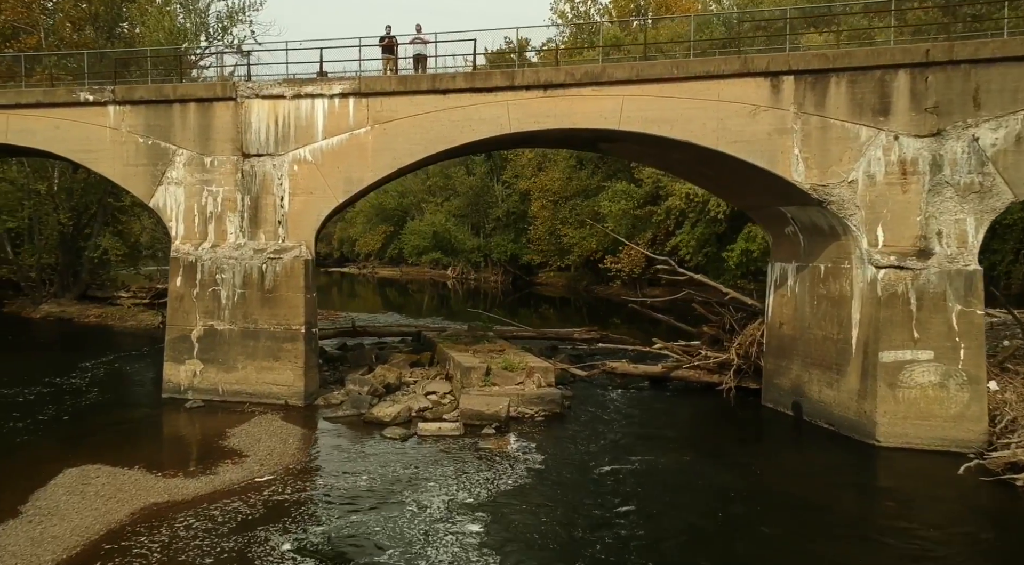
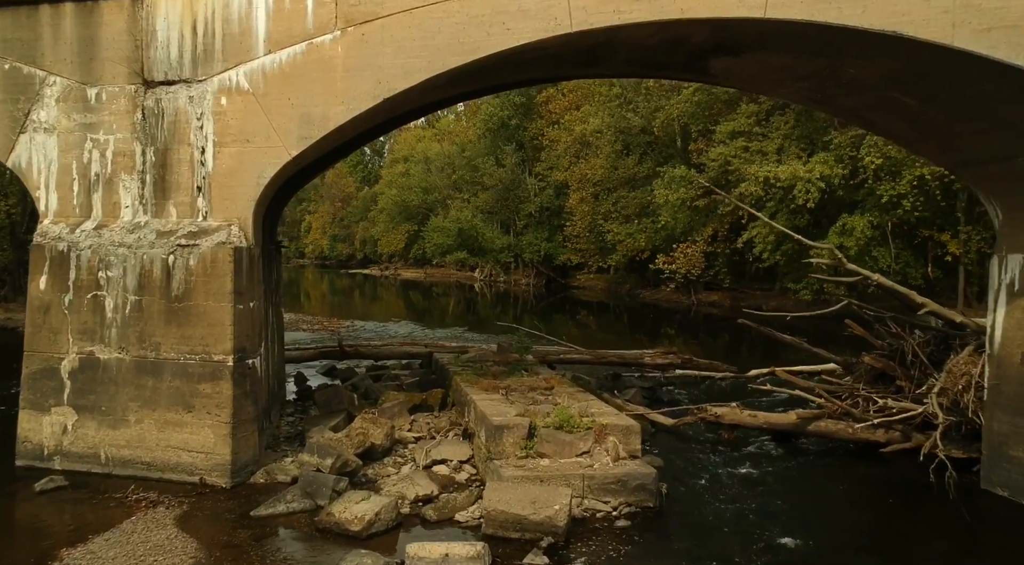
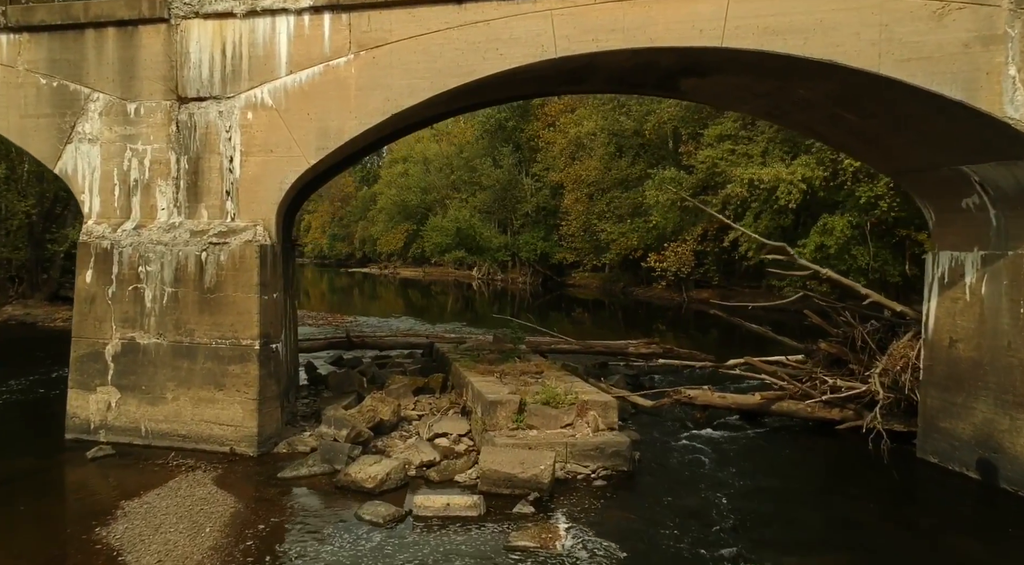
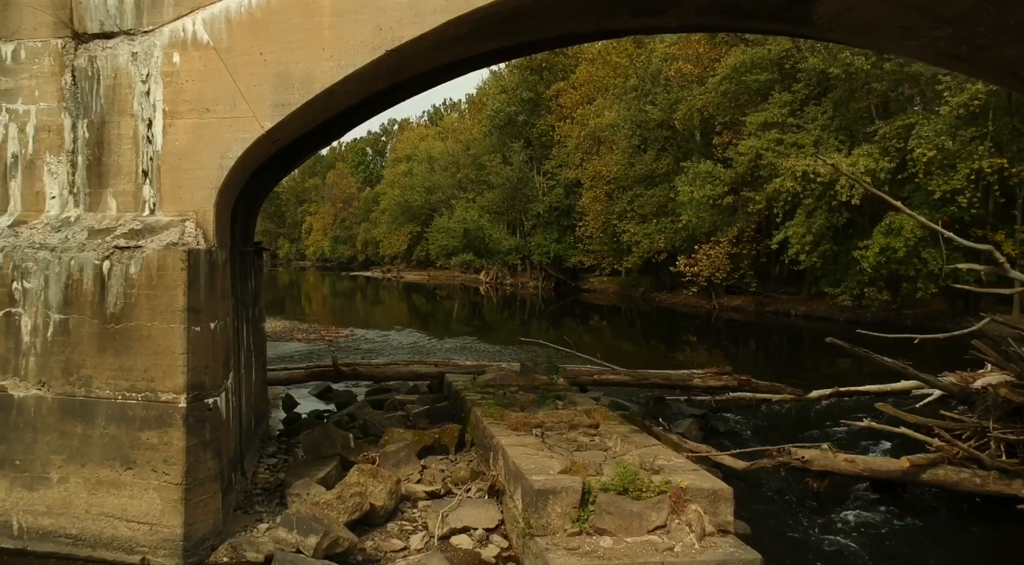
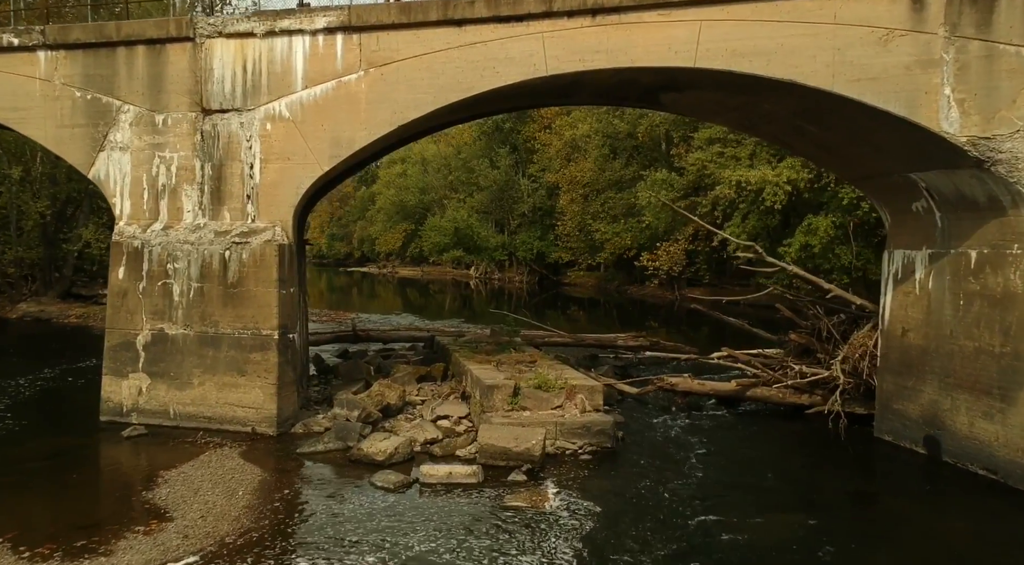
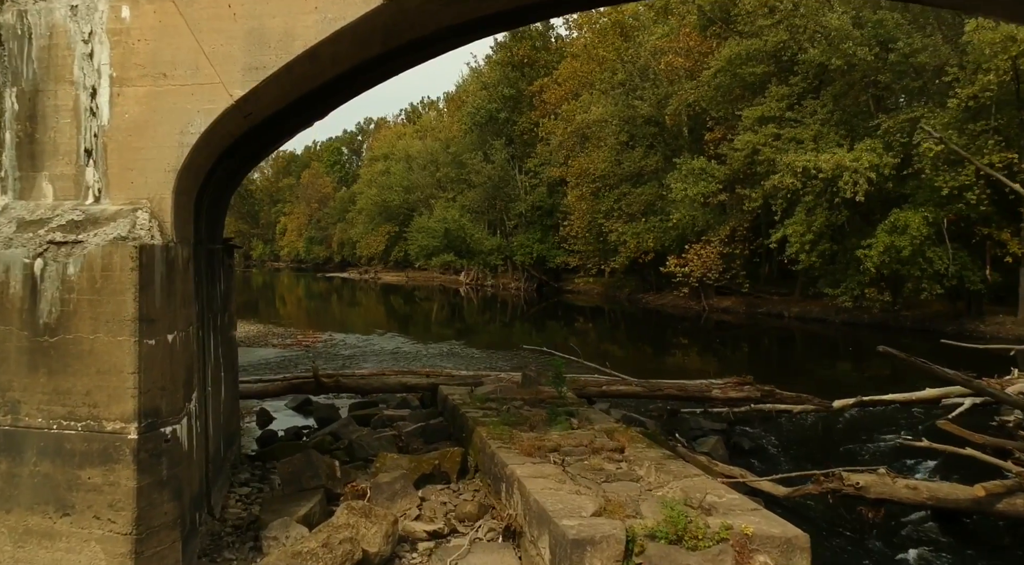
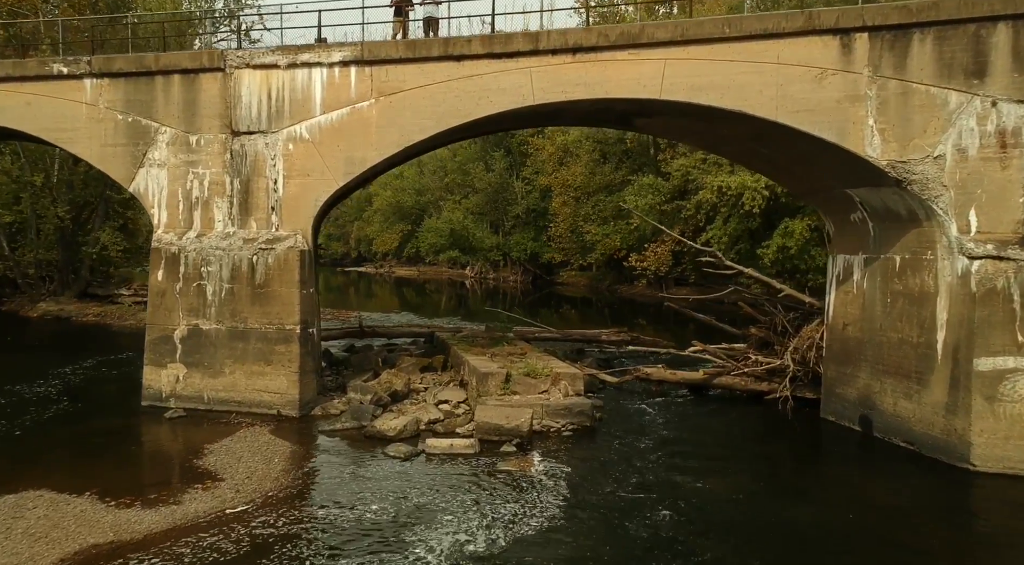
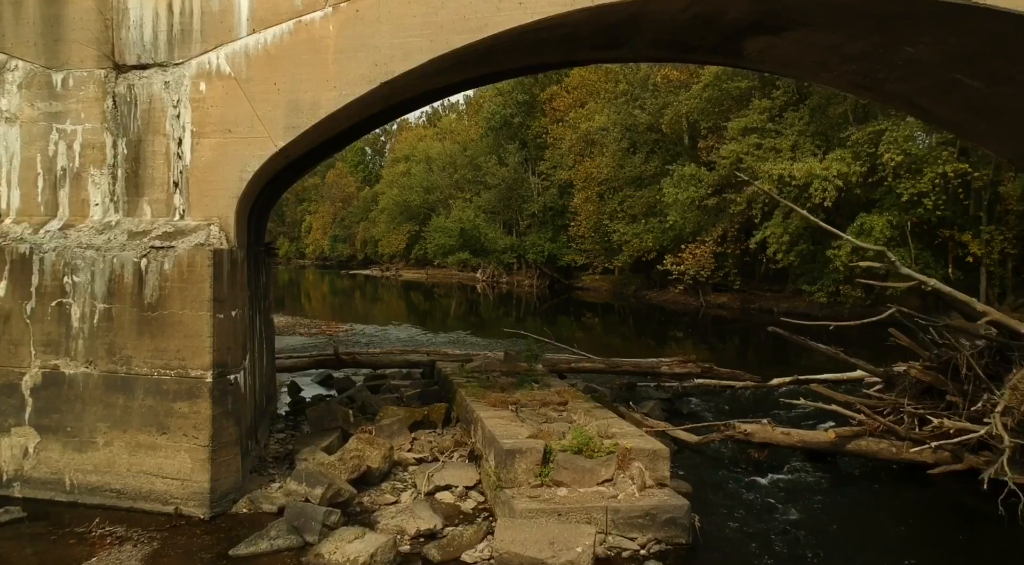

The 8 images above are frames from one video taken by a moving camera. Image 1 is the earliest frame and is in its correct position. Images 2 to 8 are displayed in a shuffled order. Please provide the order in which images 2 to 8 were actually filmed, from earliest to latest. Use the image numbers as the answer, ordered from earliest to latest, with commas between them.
7, 5, 3, 2, 8, 4, 6
